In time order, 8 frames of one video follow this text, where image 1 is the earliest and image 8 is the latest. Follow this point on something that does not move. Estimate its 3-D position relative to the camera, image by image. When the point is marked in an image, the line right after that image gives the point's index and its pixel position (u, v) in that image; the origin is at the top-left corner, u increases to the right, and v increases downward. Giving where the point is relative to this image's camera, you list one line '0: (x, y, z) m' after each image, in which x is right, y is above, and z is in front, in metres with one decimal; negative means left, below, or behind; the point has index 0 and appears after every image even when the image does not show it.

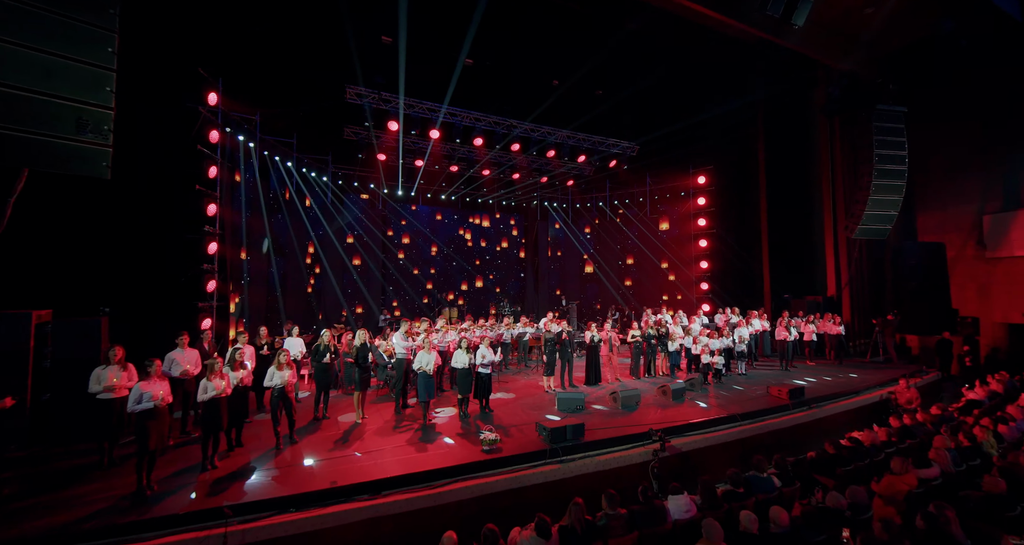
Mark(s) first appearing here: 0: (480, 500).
0: (-0.4, -2.6, +4.4) m
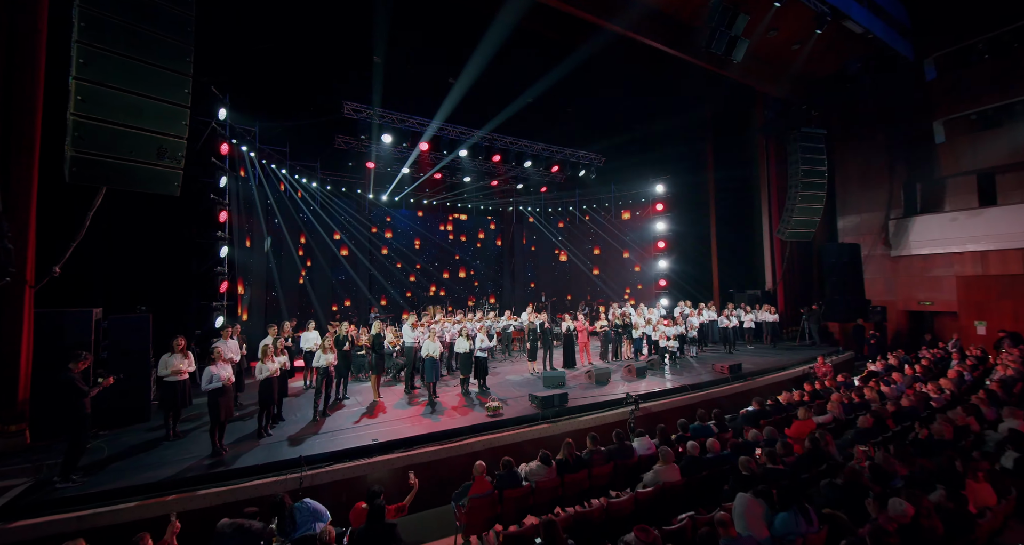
0: (-0.3, -2.6, +5.5) m
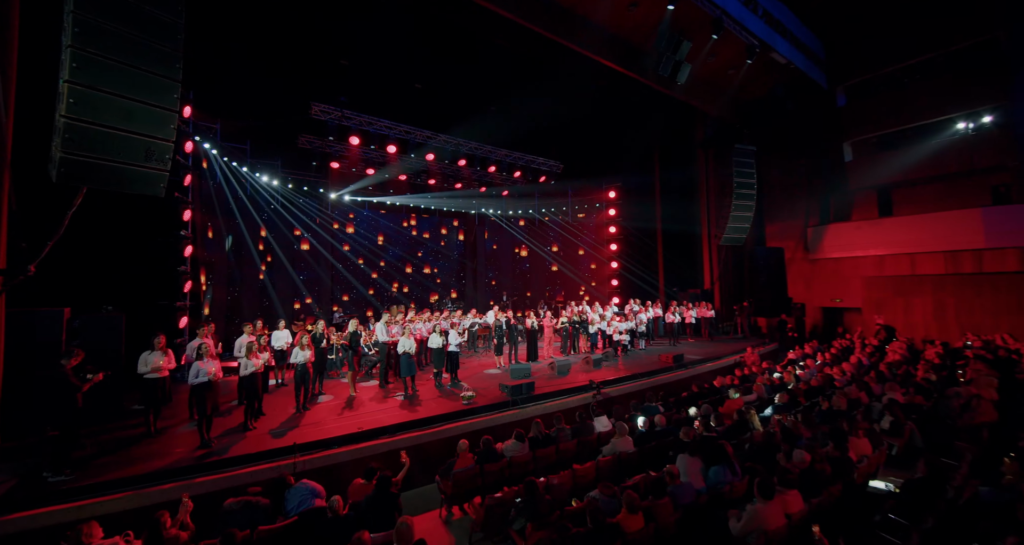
0: (-0.7, -2.6, +6.0) m
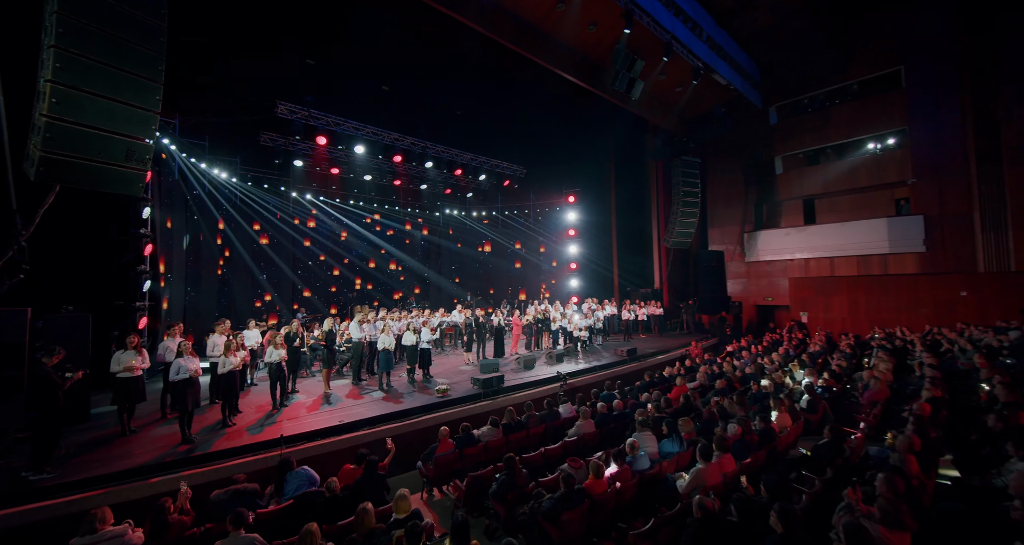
0: (-1.2, -2.6, +6.5) m
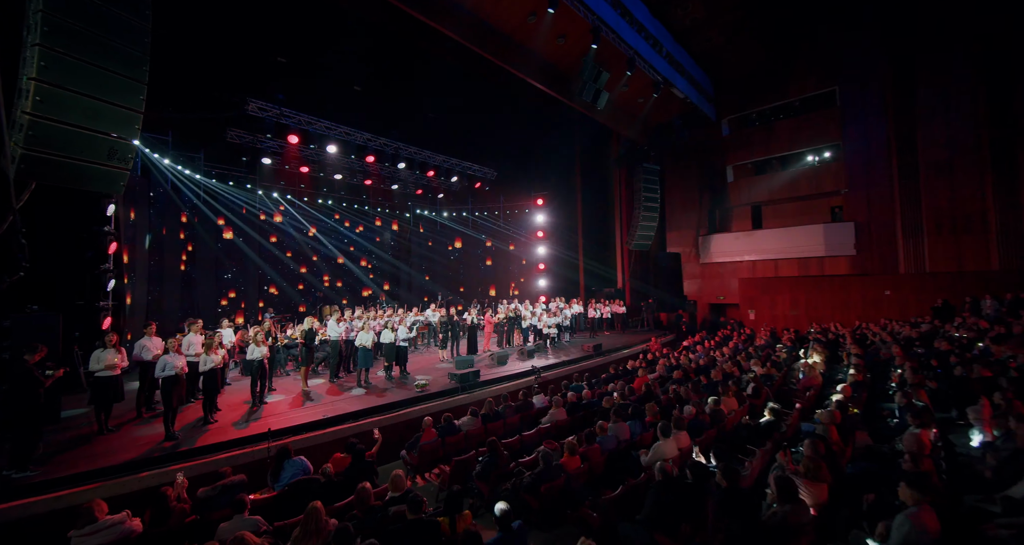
0: (-1.6, -2.6, +6.8) m
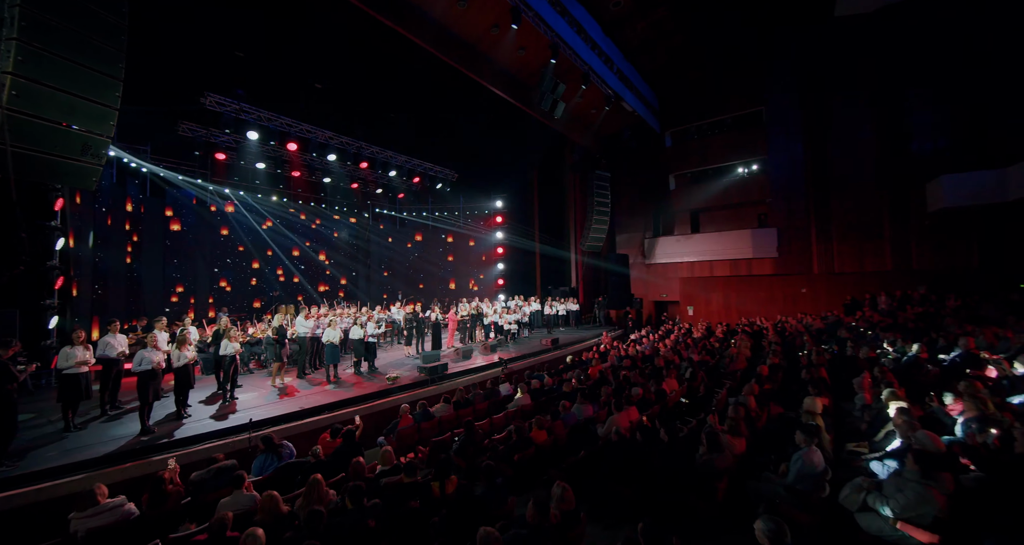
0: (-2.2, -2.5, +7.1) m
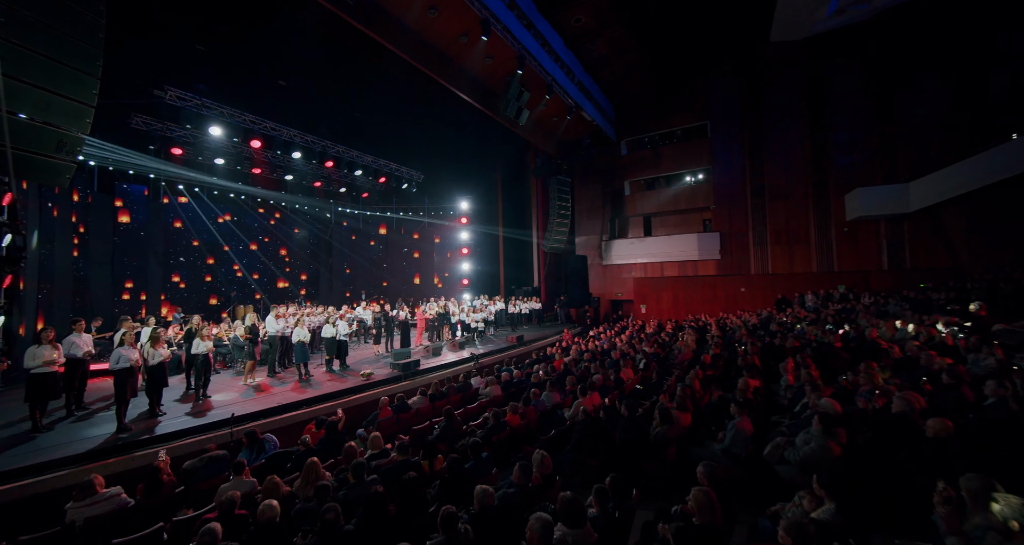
0: (-2.7, -2.5, +7.4) m
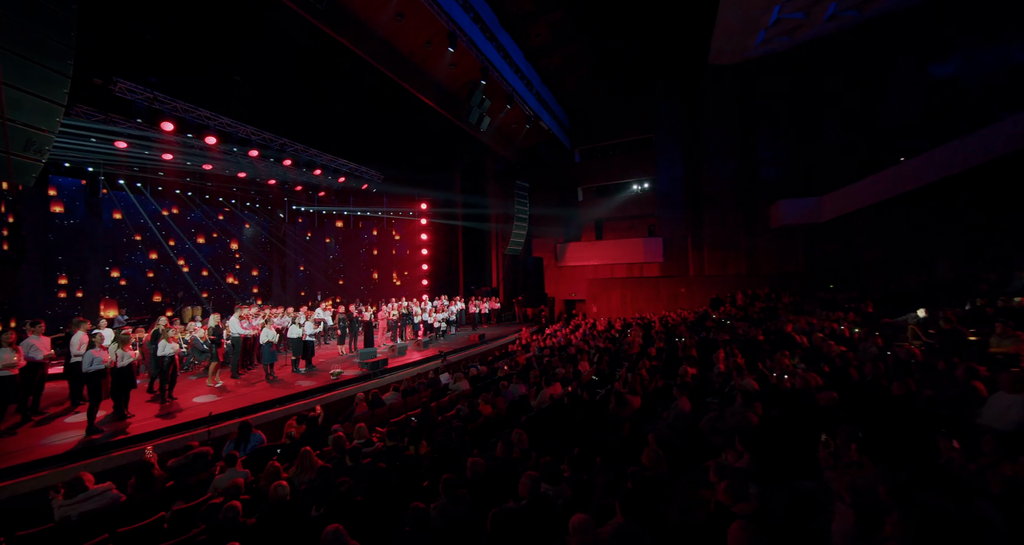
0: (-3.3, -2.5, +7.6) m
